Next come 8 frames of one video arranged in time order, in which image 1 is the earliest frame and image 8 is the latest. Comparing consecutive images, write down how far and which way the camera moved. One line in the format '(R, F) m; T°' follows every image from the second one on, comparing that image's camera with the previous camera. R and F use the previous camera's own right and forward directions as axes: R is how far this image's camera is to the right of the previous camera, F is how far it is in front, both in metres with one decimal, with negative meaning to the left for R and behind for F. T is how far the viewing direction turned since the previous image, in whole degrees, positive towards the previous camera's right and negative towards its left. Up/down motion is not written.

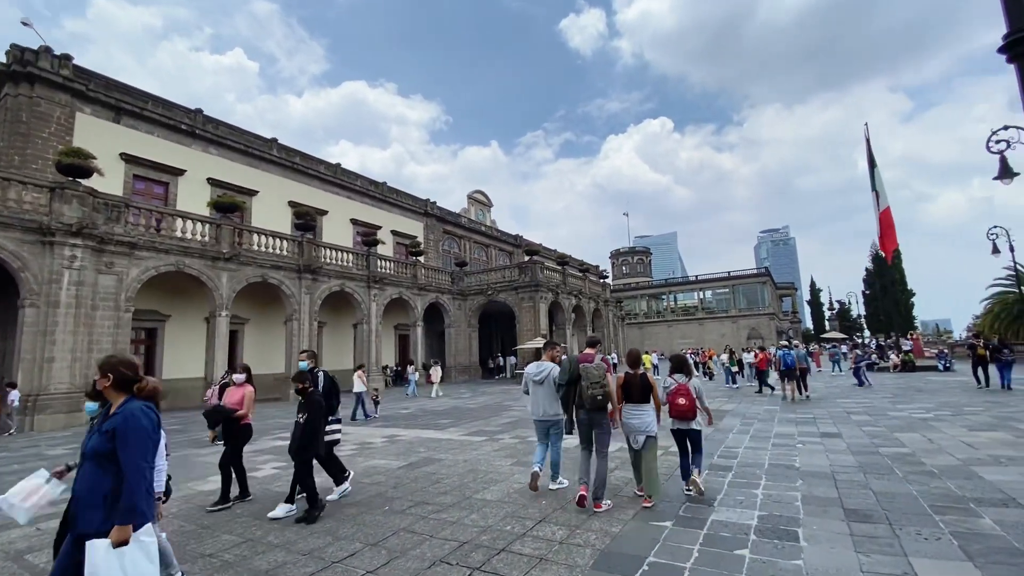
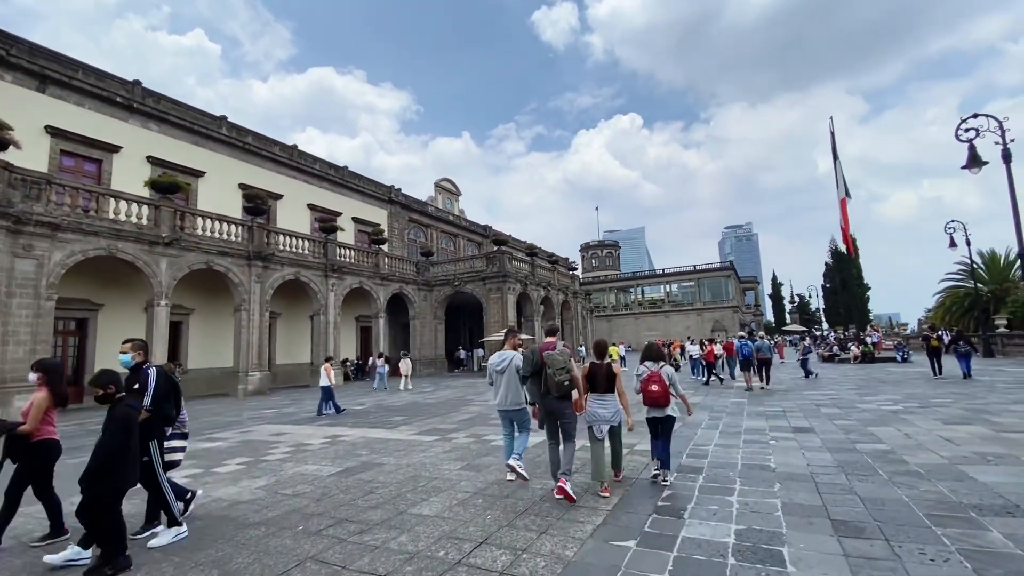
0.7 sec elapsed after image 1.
(+0.2, +0.7) m; +3°
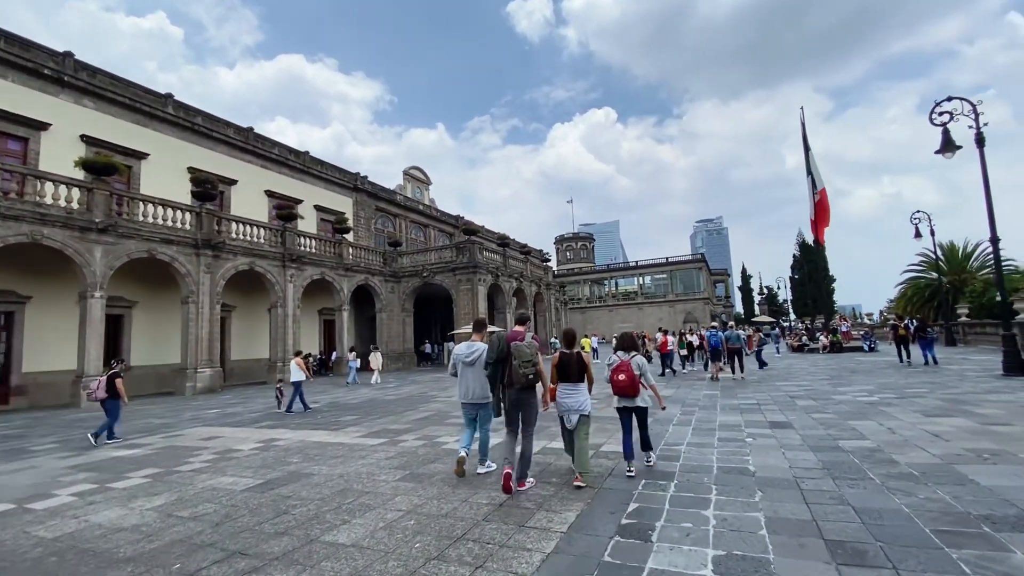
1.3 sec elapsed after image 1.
(+0.3, +0.7) m; +3°
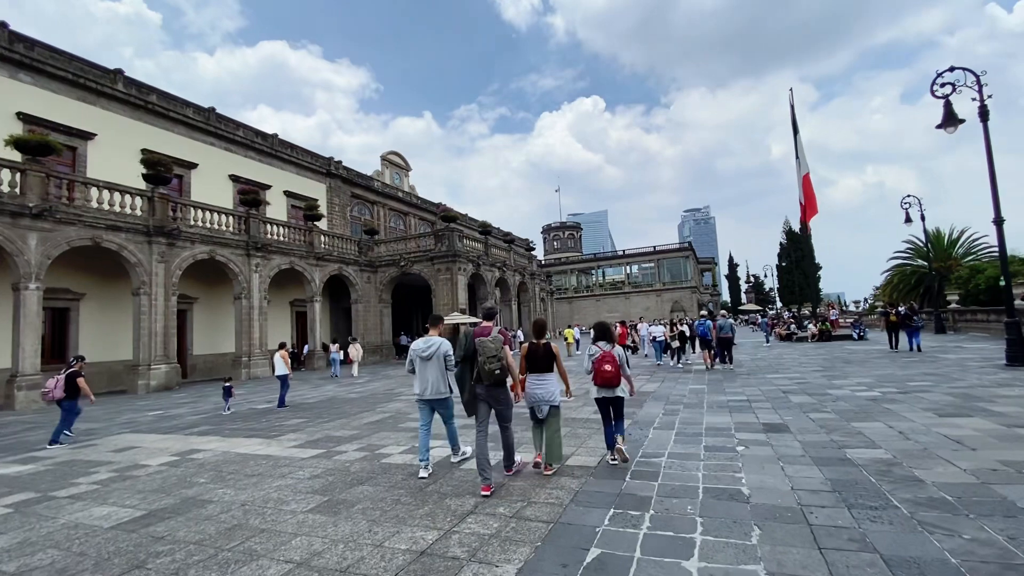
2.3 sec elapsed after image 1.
(+0.4, +1.0) m; +1°
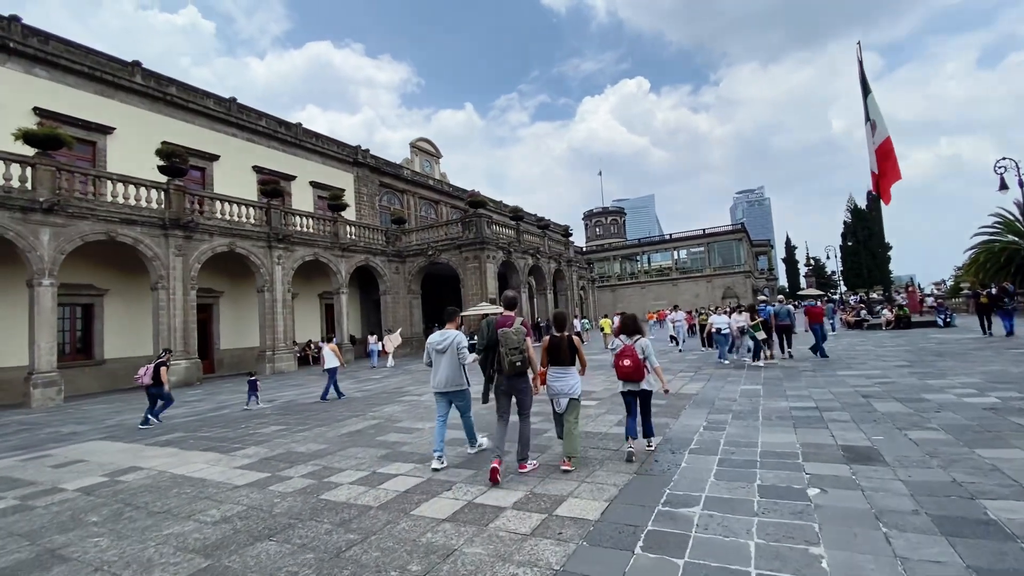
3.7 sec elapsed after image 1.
(+0.6, +1.4) m; -5°
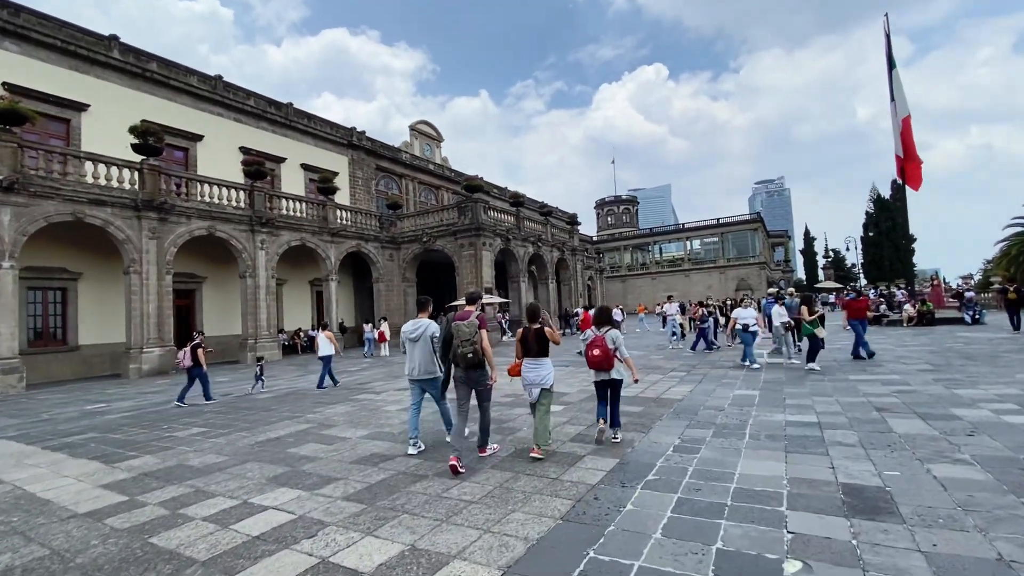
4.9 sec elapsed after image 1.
(+0.8, +1.0) m; -2°
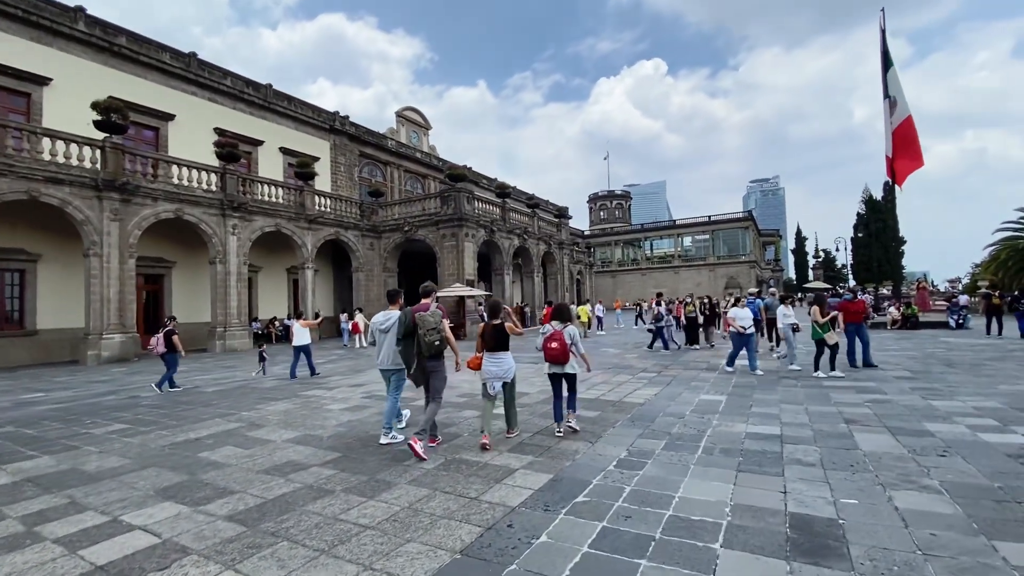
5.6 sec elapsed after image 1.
(+0.5, +0.5) m; +1°
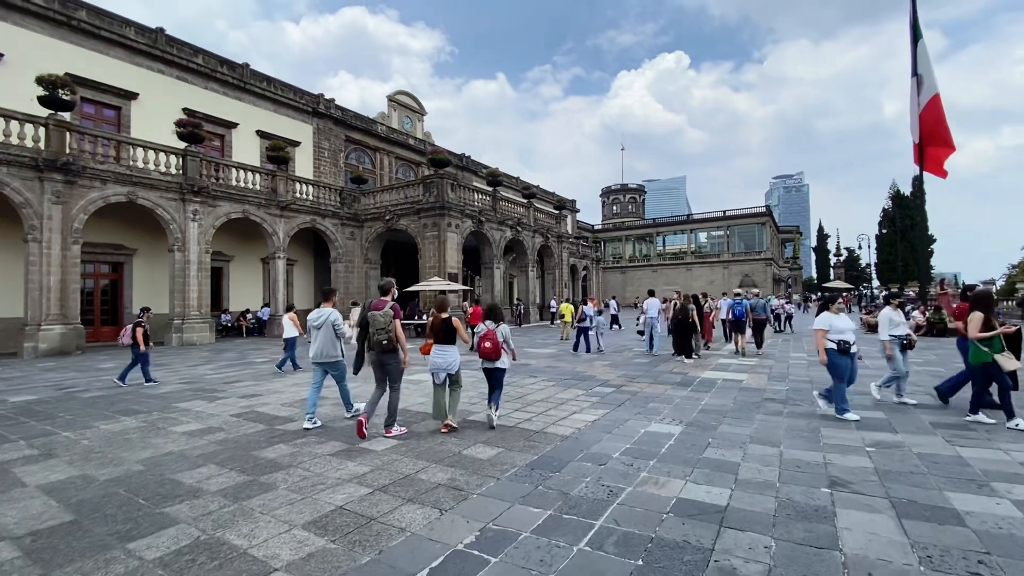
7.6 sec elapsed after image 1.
(+1.3, +1.6) m; -2°
